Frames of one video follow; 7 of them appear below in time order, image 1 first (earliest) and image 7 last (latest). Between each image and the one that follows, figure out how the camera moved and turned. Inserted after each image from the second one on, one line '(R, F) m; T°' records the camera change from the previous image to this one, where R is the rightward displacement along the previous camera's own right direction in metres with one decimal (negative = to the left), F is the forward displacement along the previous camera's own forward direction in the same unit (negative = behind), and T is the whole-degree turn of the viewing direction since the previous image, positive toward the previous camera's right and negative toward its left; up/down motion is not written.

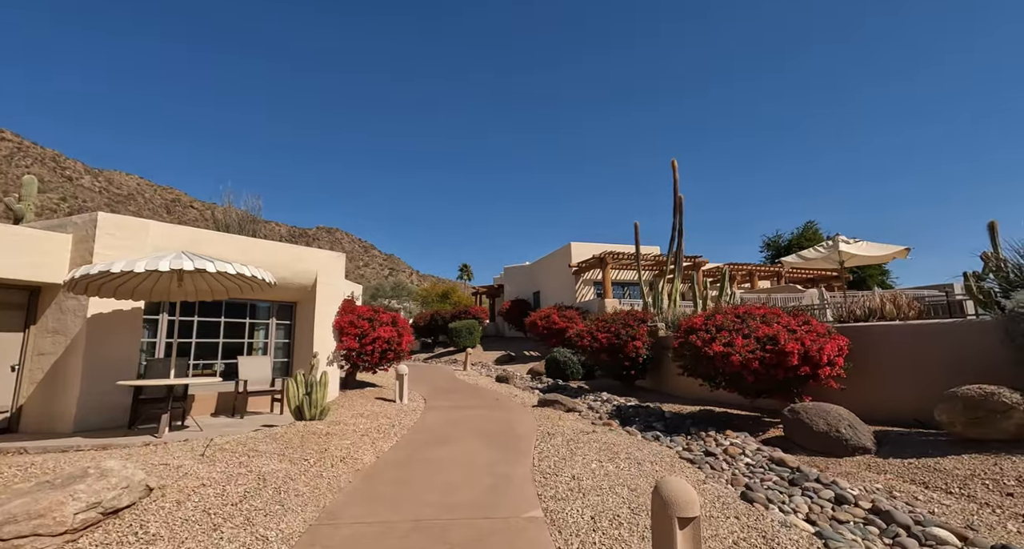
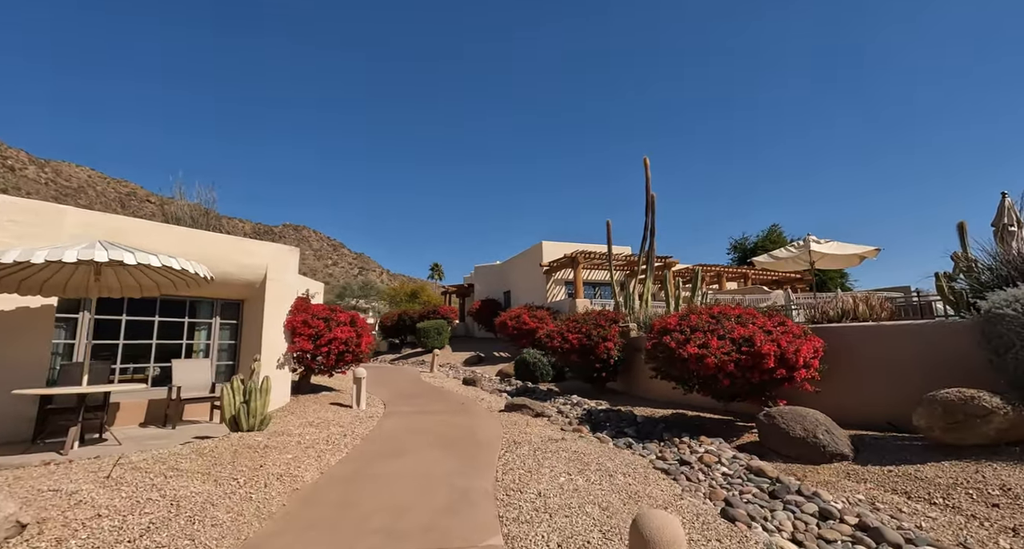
(+0.1, +0.5) m; +3°
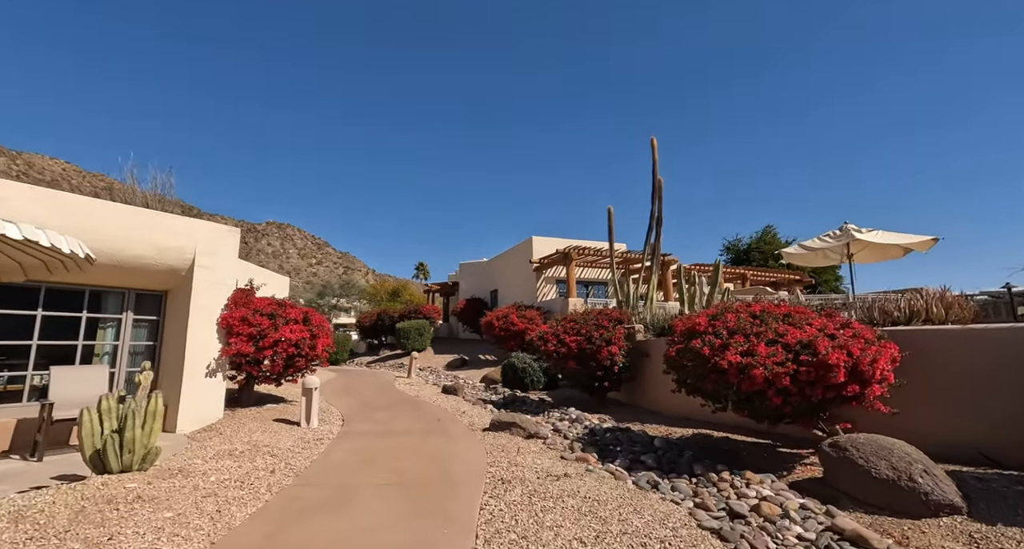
(0.0, +1.7) m; +2°
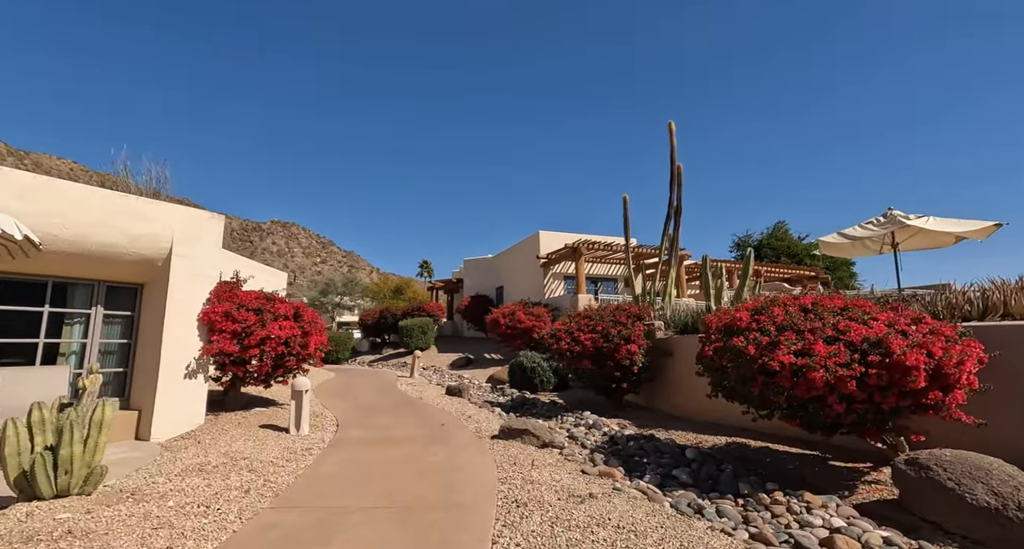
(-0.1, +0.8) m; -1°
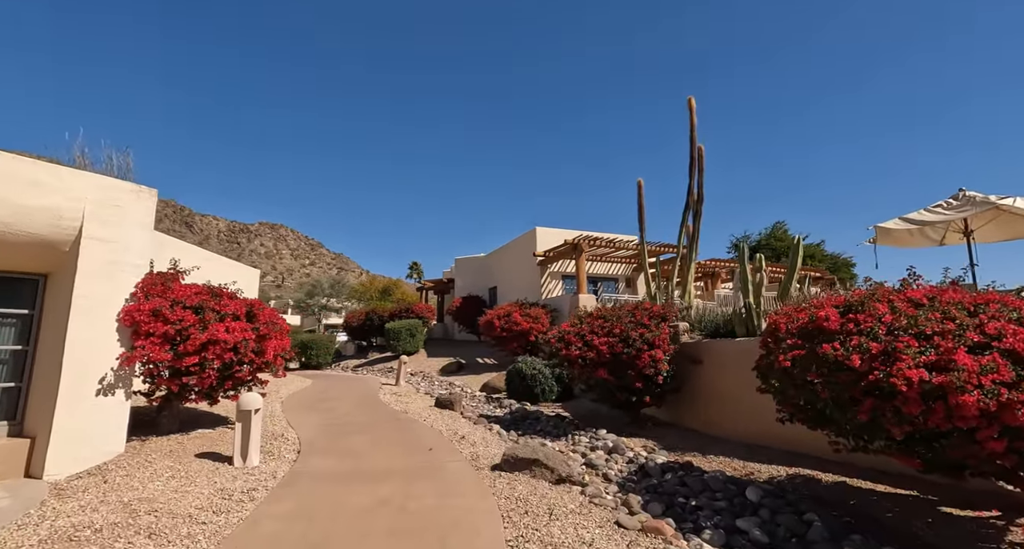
(-0.2, +1.4) m; +1°
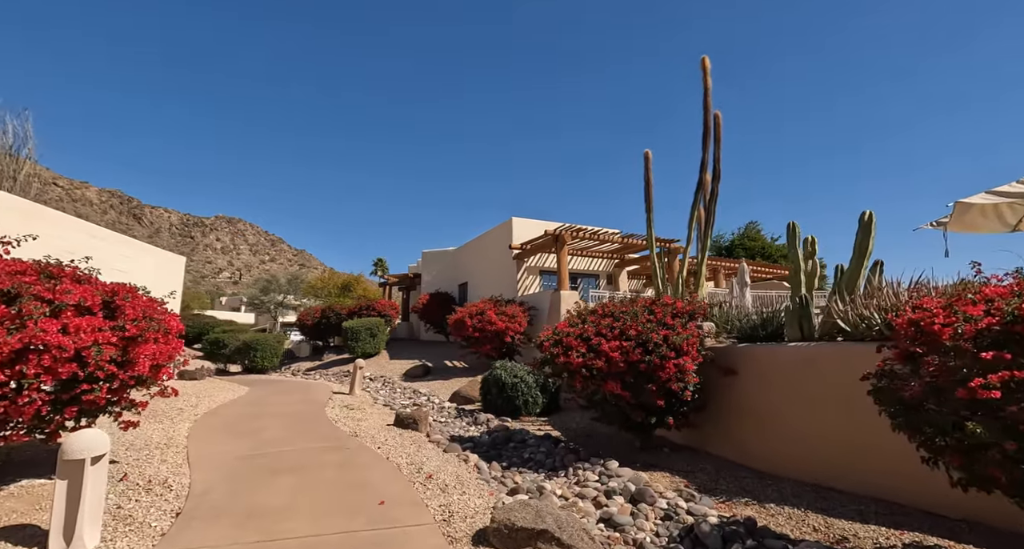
(-0.2, +1.9) m; +4°
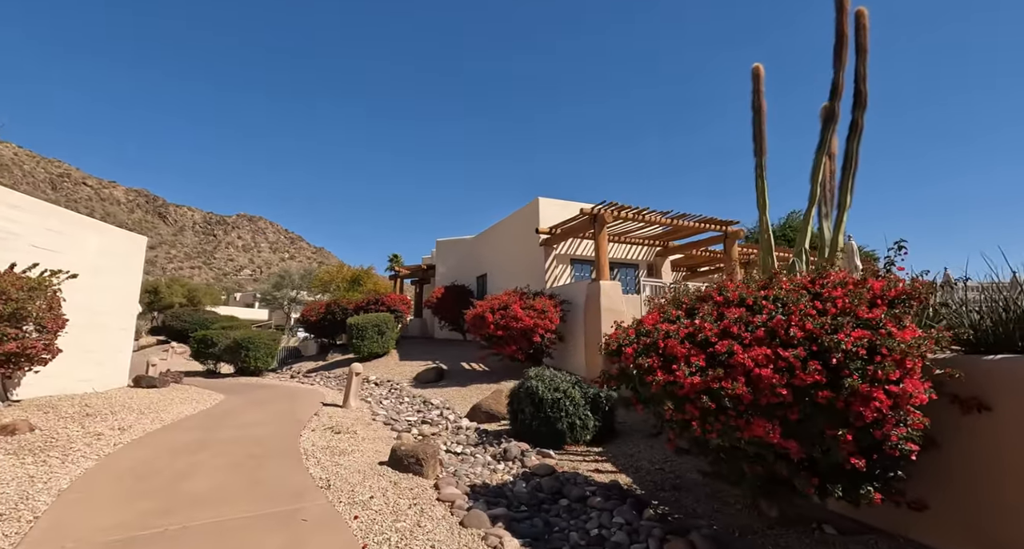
(-0.4, +2.6) m; -2°
